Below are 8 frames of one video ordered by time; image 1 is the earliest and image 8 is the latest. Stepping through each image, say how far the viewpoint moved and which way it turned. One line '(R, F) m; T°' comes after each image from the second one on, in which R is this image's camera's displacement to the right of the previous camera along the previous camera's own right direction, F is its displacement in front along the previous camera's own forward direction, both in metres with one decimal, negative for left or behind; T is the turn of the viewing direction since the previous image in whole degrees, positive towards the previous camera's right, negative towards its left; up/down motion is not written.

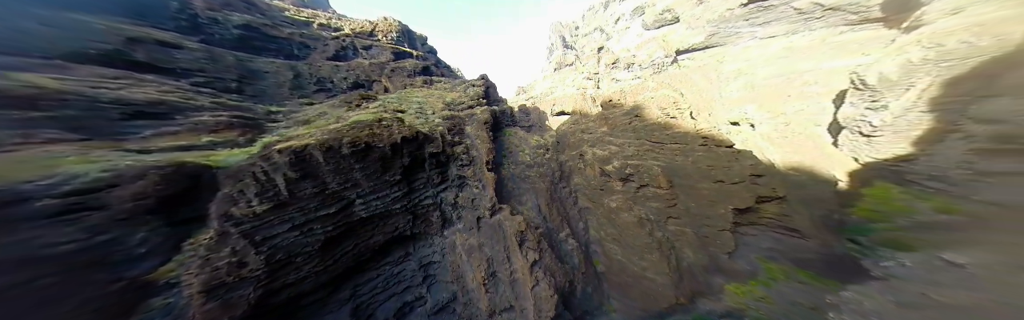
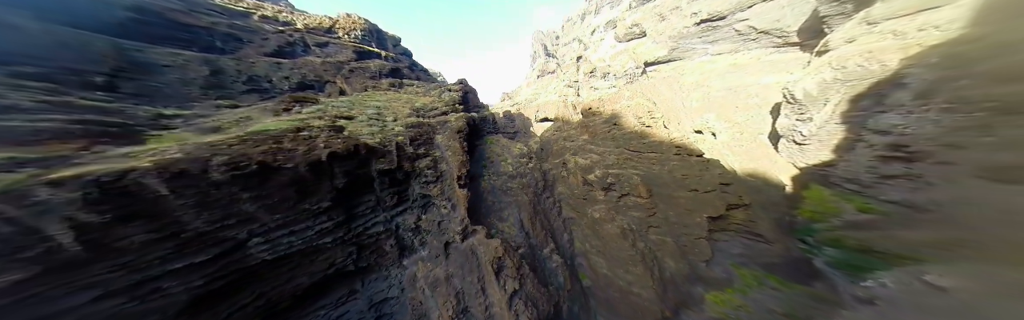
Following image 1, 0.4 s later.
(+0.1, +0.2) m; +5°
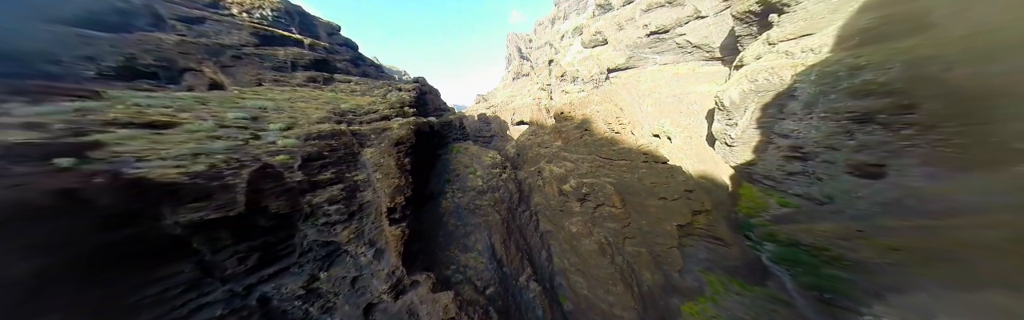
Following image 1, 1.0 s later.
(+0.1, +0.4) m; +8°
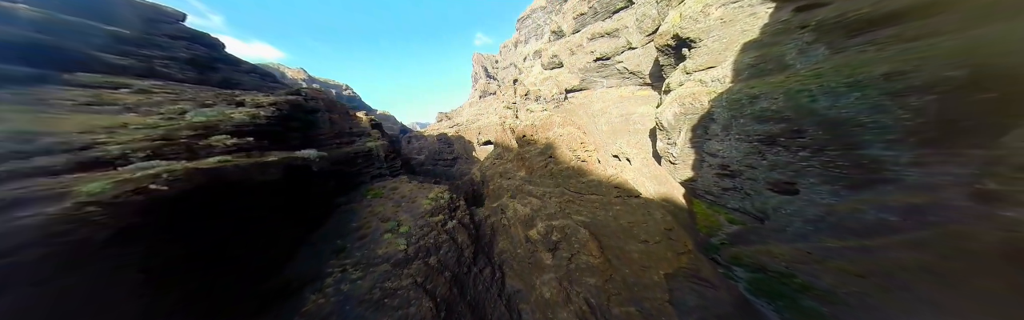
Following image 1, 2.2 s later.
(+0.3, +0.8) m; +9°
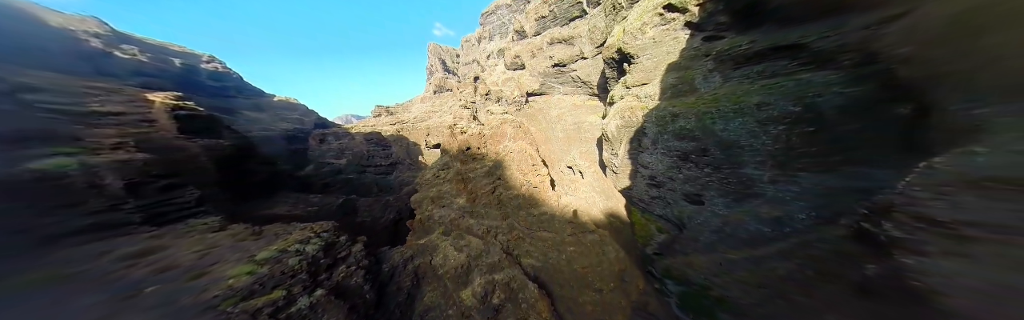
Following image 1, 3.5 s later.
(+0.3, +0.8) m; +12°
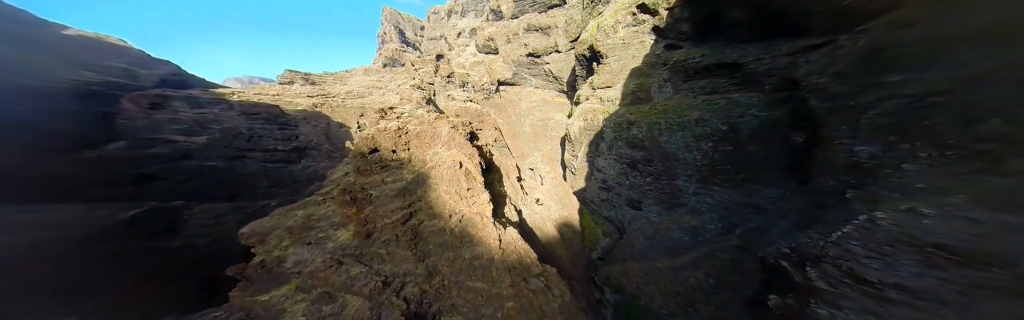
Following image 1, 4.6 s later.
(+0.4, +0.9) m; +11°
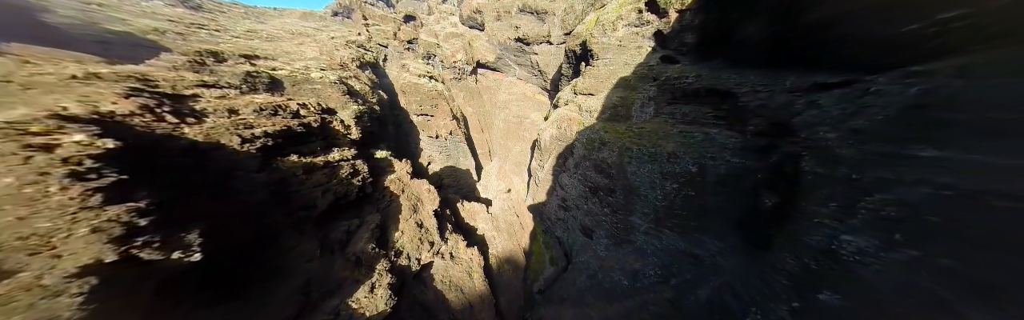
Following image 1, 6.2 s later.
(+0.8, +1.6) m; +9°
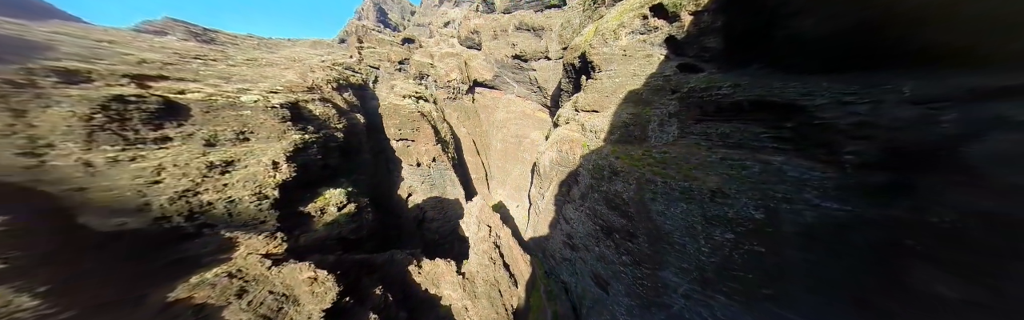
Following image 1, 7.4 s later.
(+0.7, +1.3) m; -3°
